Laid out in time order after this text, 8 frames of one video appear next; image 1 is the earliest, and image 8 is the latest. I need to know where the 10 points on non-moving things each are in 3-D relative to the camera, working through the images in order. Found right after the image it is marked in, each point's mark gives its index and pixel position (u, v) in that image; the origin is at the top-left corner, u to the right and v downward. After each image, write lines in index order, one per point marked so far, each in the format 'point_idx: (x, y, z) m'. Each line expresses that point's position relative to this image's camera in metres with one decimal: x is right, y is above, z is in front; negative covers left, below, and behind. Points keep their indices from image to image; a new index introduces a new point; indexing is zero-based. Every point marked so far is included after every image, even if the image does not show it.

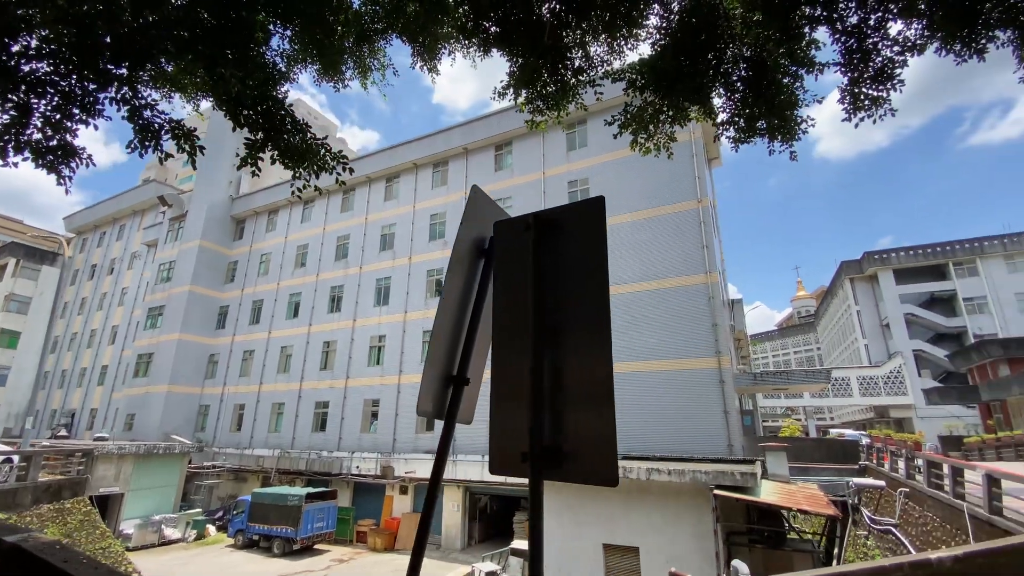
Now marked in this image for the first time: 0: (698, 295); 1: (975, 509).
0: (+6.0, -0.2, +15.4) m
1: (+6.7, -3.2, +6.8) m
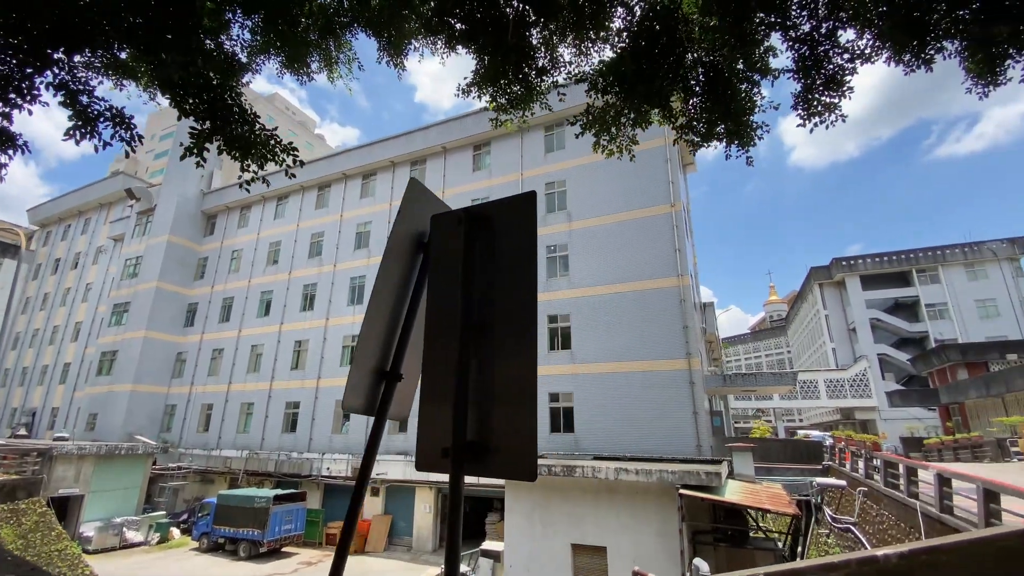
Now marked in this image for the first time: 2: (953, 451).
0: (+5.2, -0.3, +15.6) m
1: (+6.2, -3.3, +7.1) m
2: (+17.0, -6.3, +18.1) m
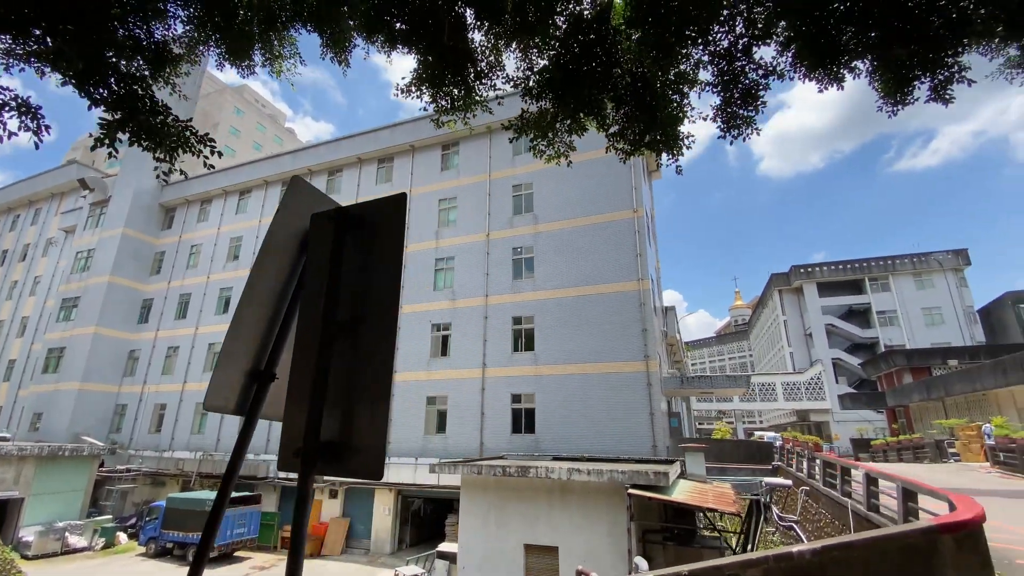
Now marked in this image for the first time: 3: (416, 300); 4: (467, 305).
0: (+4.0, -0.4, +15.9) m
1: (+5.4, -3.4, +7.4) m
2: (+15.5, -6.6, +19.0) m
3: (-3.8, -0.5, +18.9) m
4: (-1.7, -0.7, +18.0) m
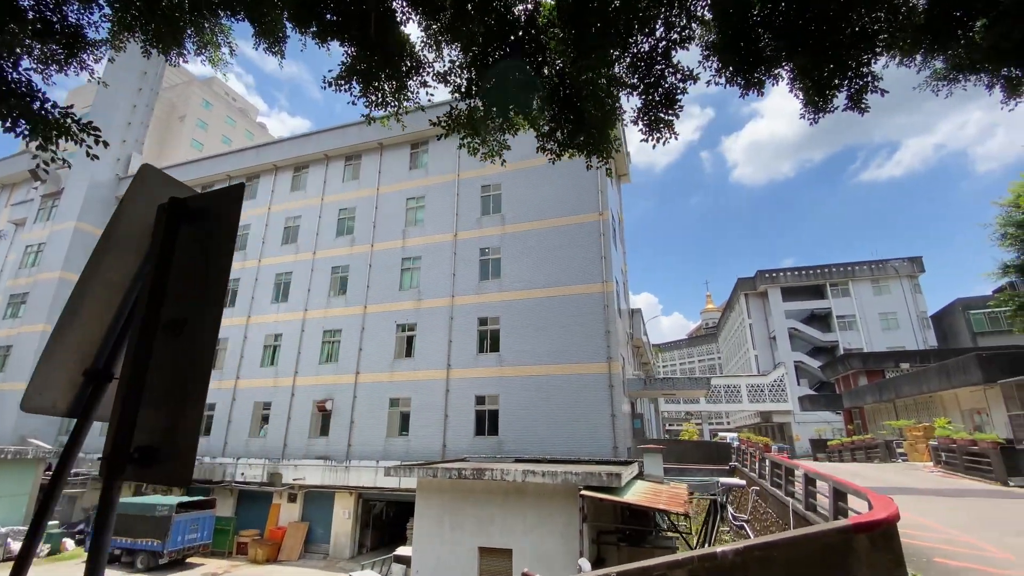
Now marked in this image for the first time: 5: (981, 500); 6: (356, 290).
0: (+2.8, -0.5, +16.0) m
1: (+4.6, -3.5, +7.6) m
2: (+14.1, -6.8, +19.6) m
3: (-5.2, -0.5, +18.6) m
4: (-3.0, -0.7, +17.8) m
5: (+8.0, -3.6, +8.0) m
6: (-6.3, -0.1, +19.1) m
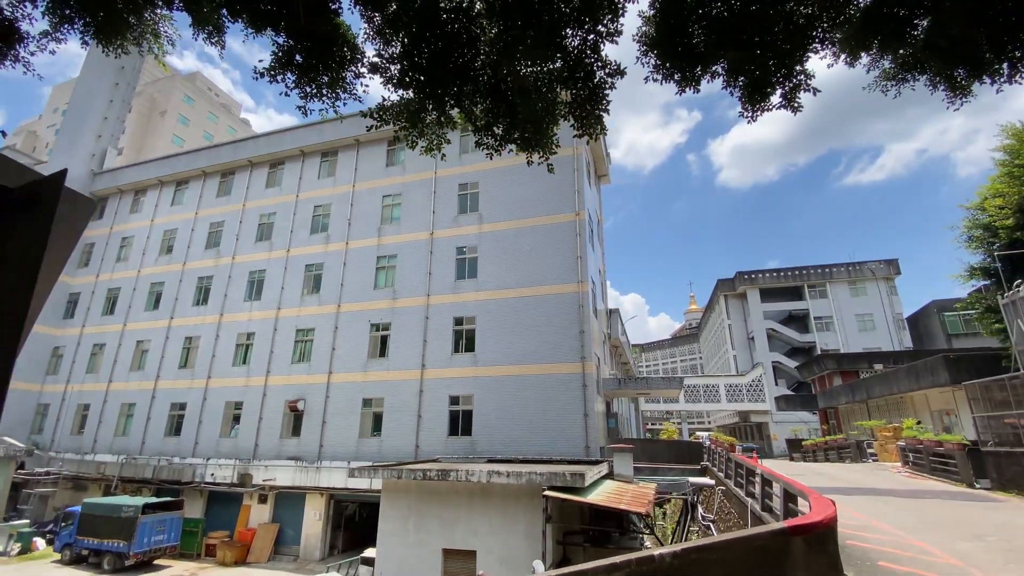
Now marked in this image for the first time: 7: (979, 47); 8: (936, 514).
0: (+1.9, -0.5, +15.9) m
1: (+3.9, -3.5, +7.6) m
2: (+13.1, -6.9, +19.9) m
3: (-6.1, -0.4, +18.4) m
4: (-3.9, -0.6, +17.7) m
5: (+7.3, -3.6, +8.1) m
6: (-7.2, 0.0, +18.9) m
7: (+4.7, +2.5, +4.9) m
8: (+6.1, -3.3, +6.9) m
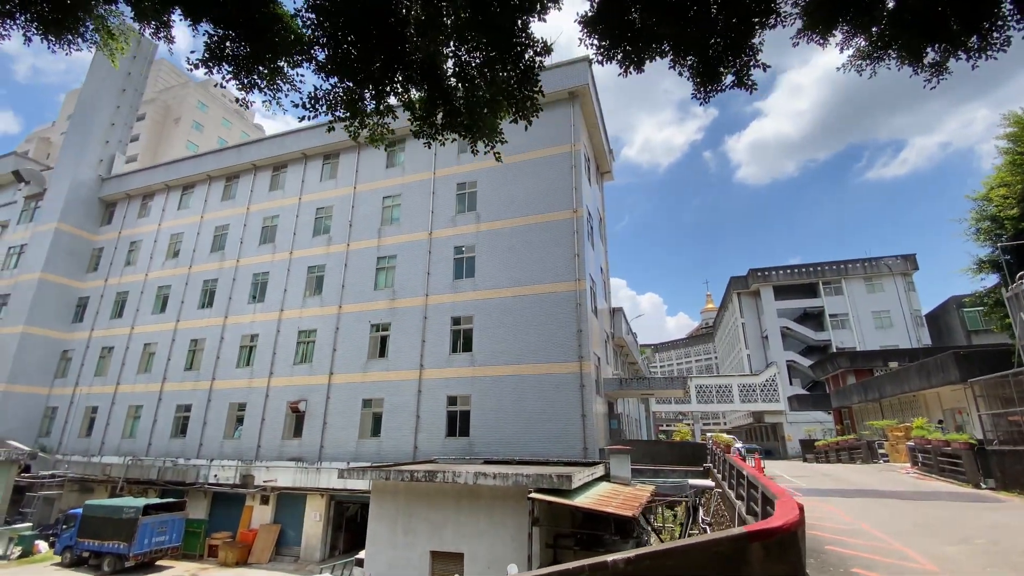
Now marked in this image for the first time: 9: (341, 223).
0: (+1.8, -0.5, +15.7) m
1: (+3.5, -3.4, +7.3) m
2: (+13.2, -6.7, +19.3) m
3: (-6.1, -0.5, +18.4) m
4: (-3.9, -0.6, +17.6) m
5: (+7.0, -3.5, +7.7) m
6: (-7.3, -0.1, +18.9) m
7: (+4.2, +2.6, +4.6) m
8: (+5.8, -3.2, +6.5) m
9: (-7.1, +2.7, +19.8) m
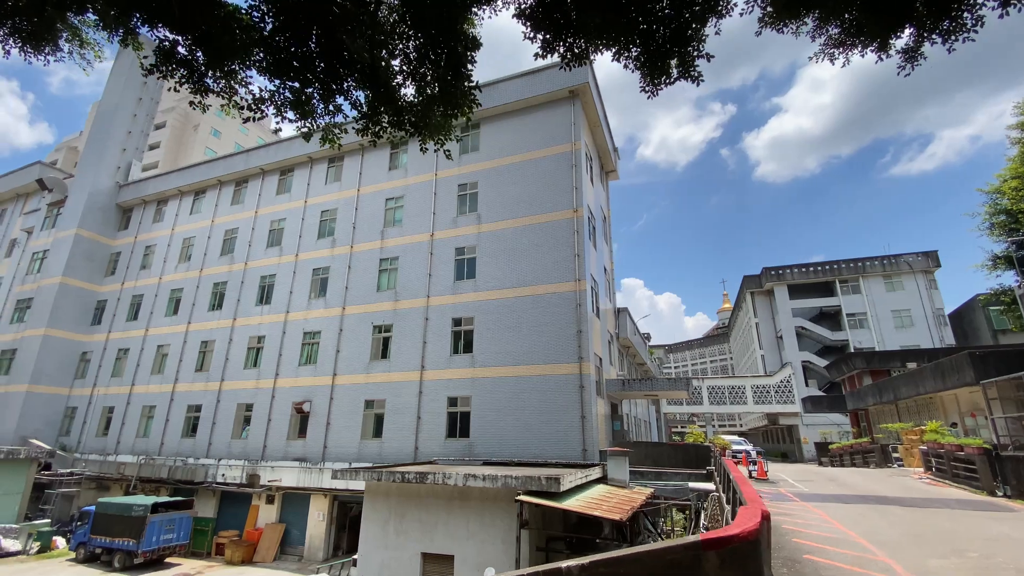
0: (+1.8, -0.5, +15.6) m
1: (+3.2, -3.4, +7.1) m
2: (+13.4, -6.6, +18.7) m
3: (-6.0, -0.5, +18.6) m
4: (-3.9, -0.7, +17.7) m
5: (+6.7, -3.5, +7.4) m
6: (-7.1, -0.2, +19.1) m
7: (+3.8, +2.6, +4.4) m
8: (+5.4, -3.2, +6.2) m
9: (-7.0, +2.6, +20.0) m
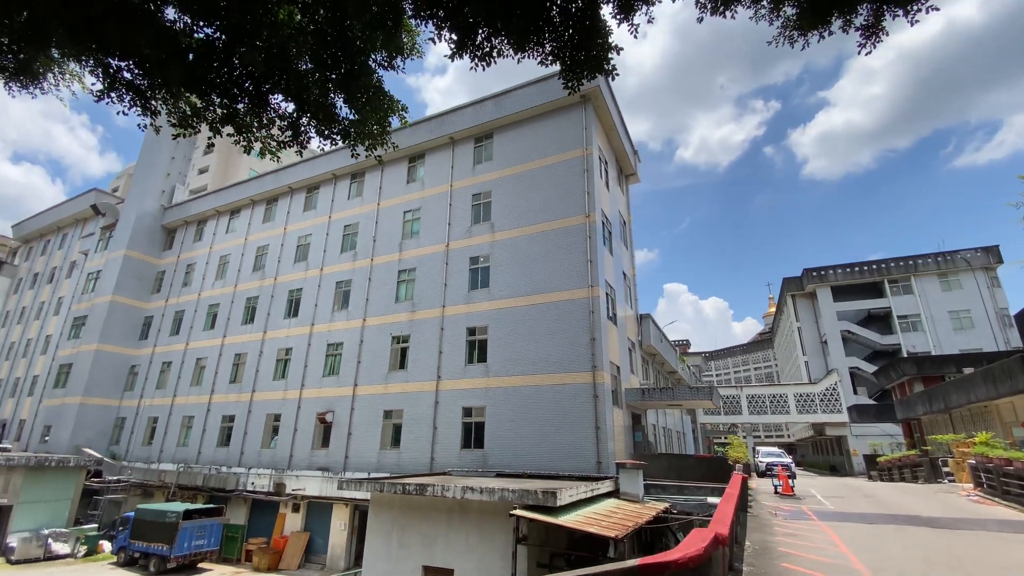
0: (+2.2, -0.7, +15.2) m
1: (+3.0, -3.4, +6.6) m
2: (+14.1, -6.7, +17.3) m
3: (-5.3, -1.0, +18.9) m
4: (-3.3, -1.1, +17.8) m
5: (+6.4, -3.5, +6.7) m
6: (-6.4, -0.7, +19.5) m
7: (+3.2, +2.6, +4.0) m
8: (+5.1, -3.1, +5.6) m
9: (-6.3, +2.1, +20.5) m
